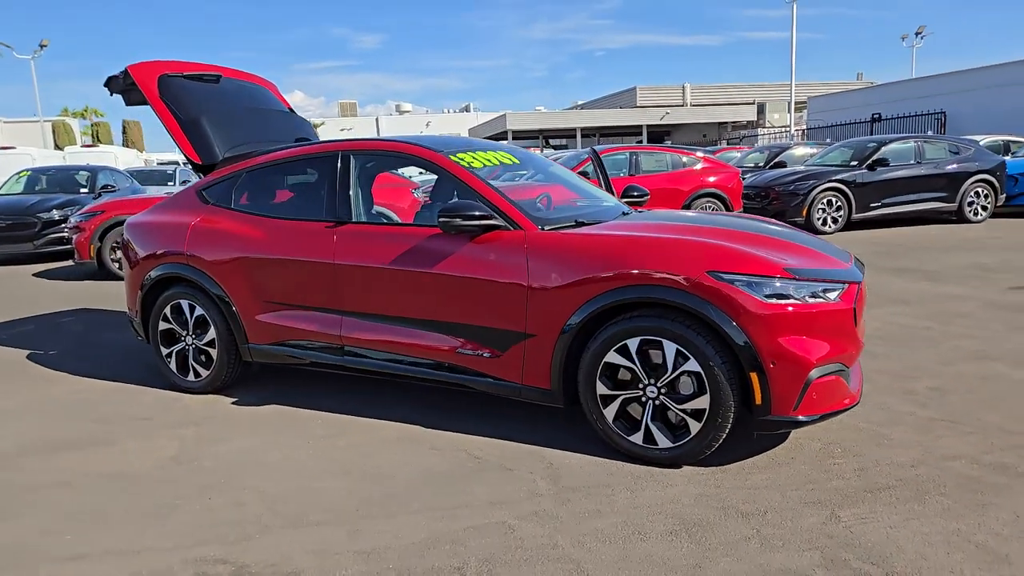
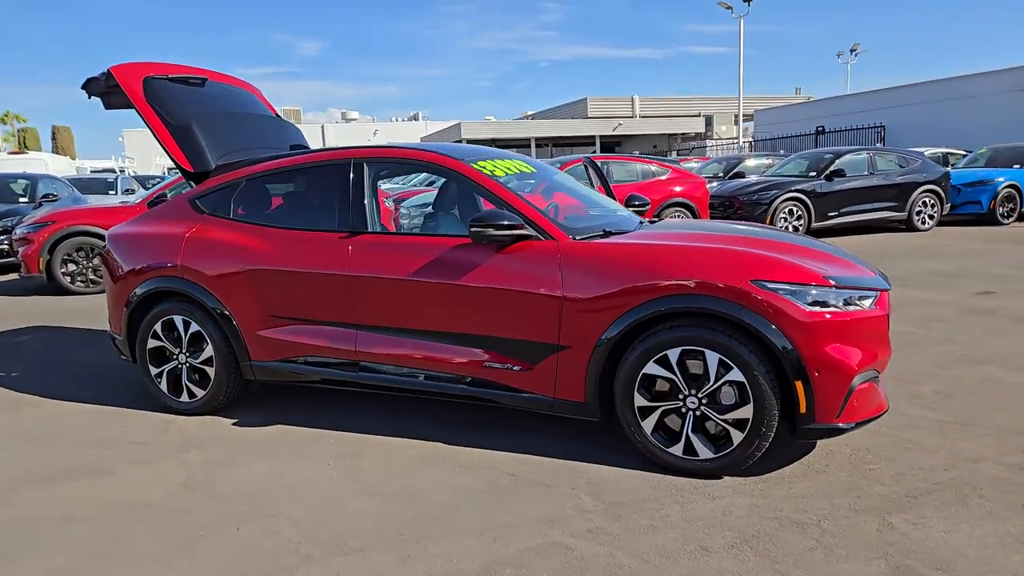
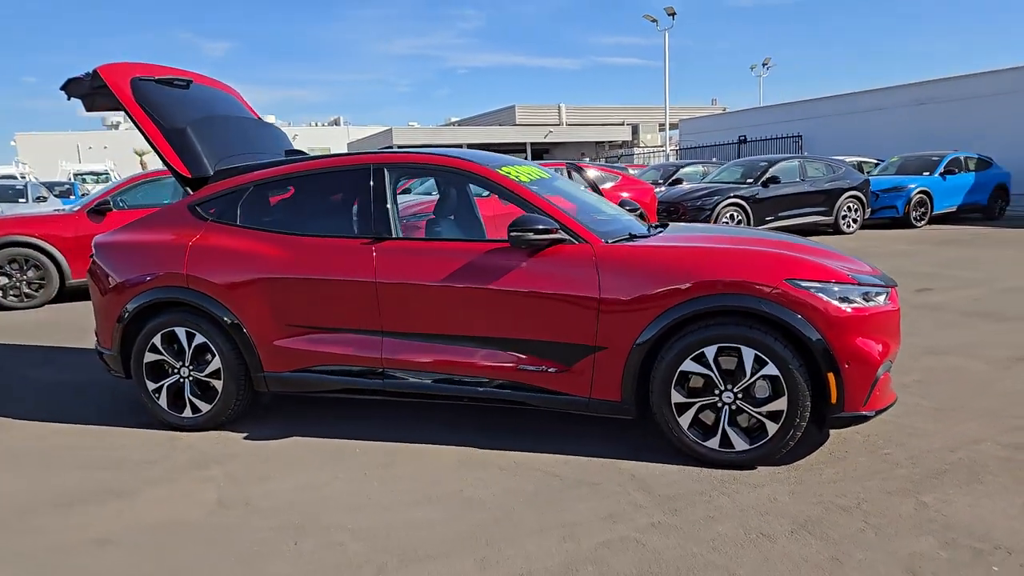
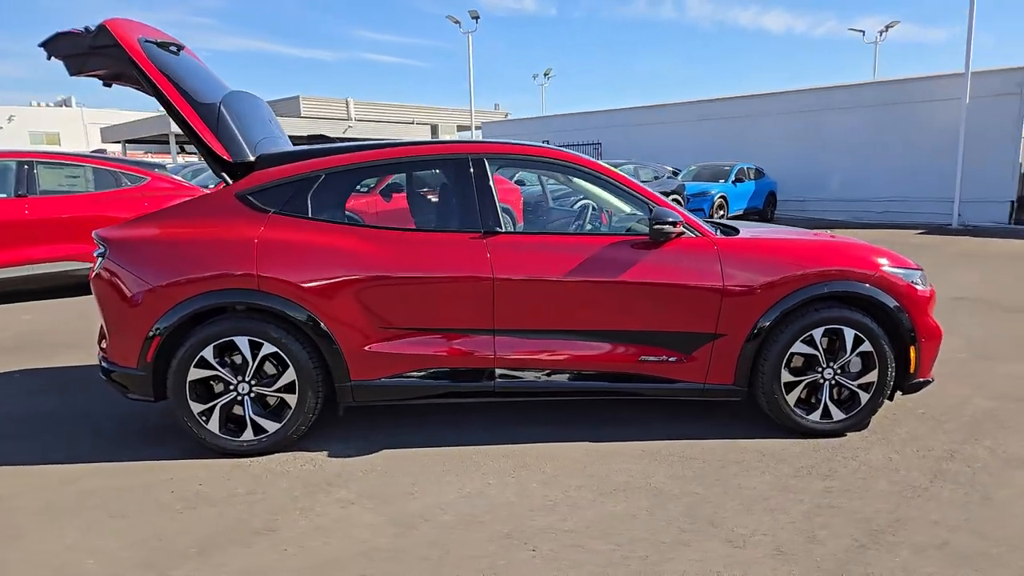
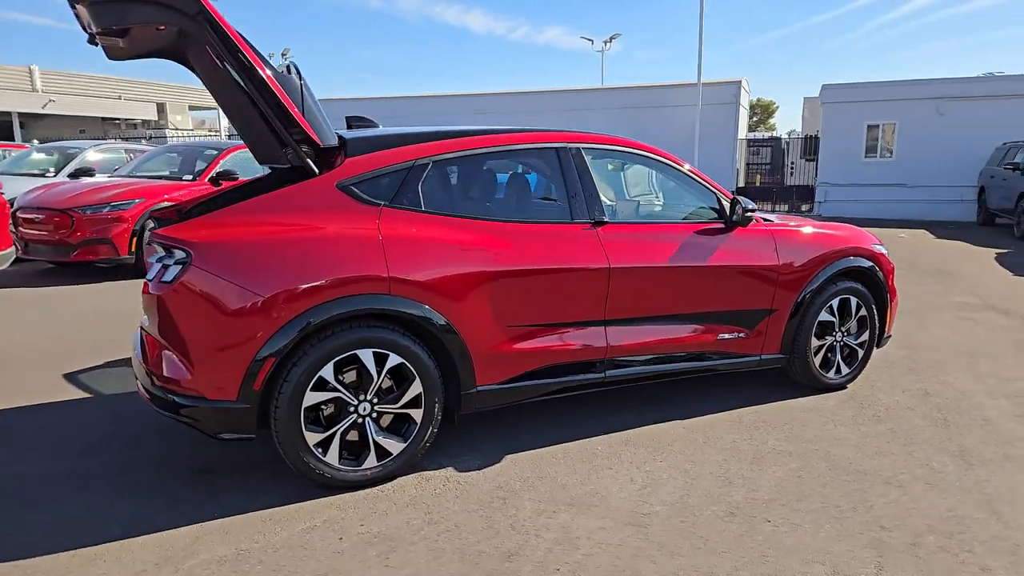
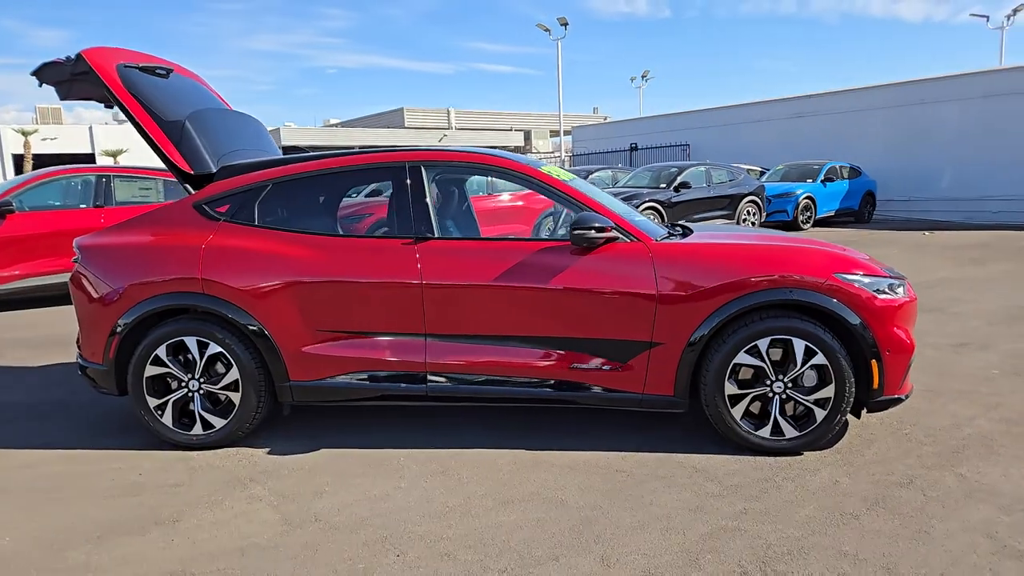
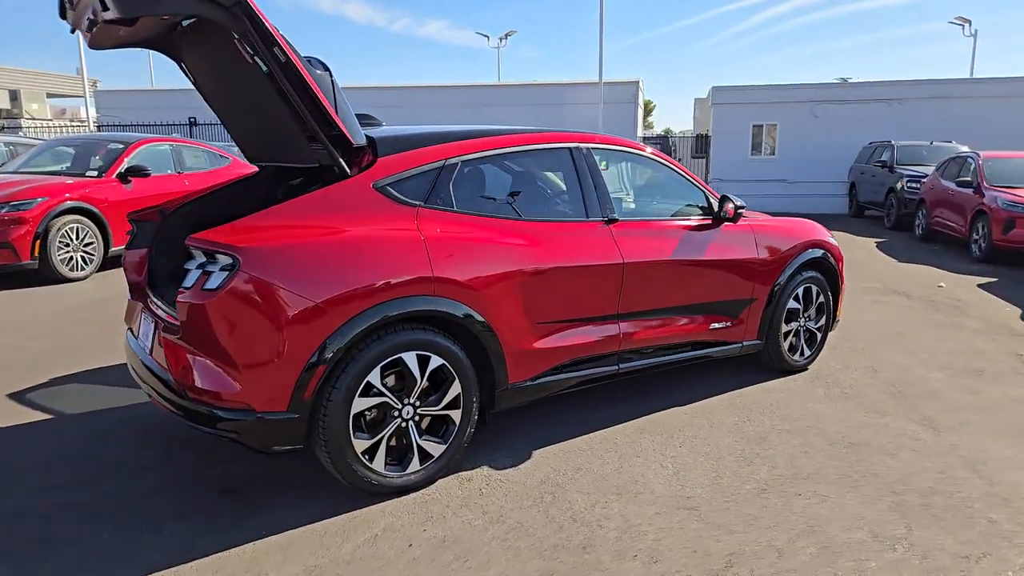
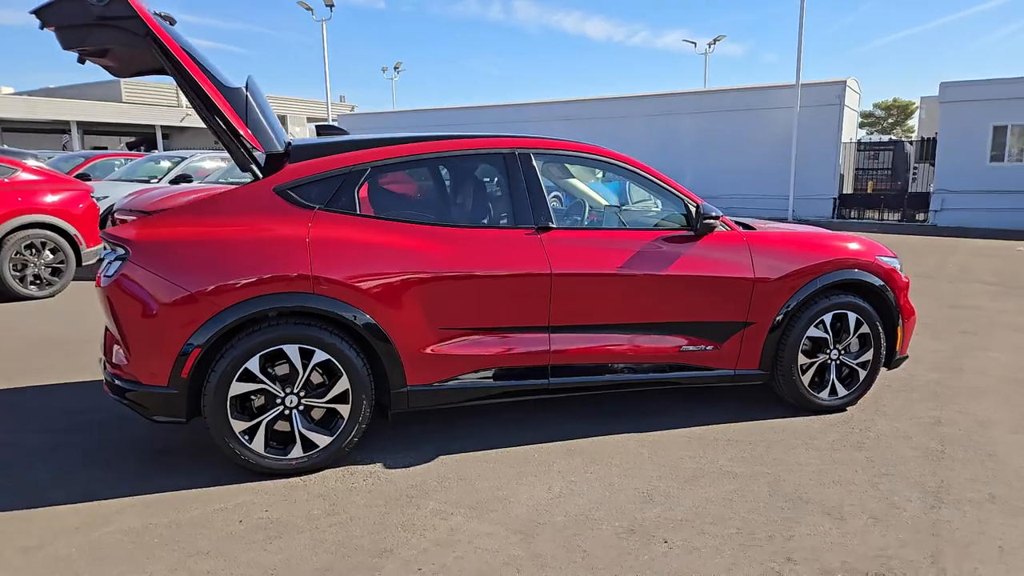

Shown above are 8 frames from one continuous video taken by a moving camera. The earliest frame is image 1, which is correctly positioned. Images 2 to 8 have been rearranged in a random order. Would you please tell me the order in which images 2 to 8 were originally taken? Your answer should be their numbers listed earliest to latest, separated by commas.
2, 3, 6, 4, 8, 5, 7
